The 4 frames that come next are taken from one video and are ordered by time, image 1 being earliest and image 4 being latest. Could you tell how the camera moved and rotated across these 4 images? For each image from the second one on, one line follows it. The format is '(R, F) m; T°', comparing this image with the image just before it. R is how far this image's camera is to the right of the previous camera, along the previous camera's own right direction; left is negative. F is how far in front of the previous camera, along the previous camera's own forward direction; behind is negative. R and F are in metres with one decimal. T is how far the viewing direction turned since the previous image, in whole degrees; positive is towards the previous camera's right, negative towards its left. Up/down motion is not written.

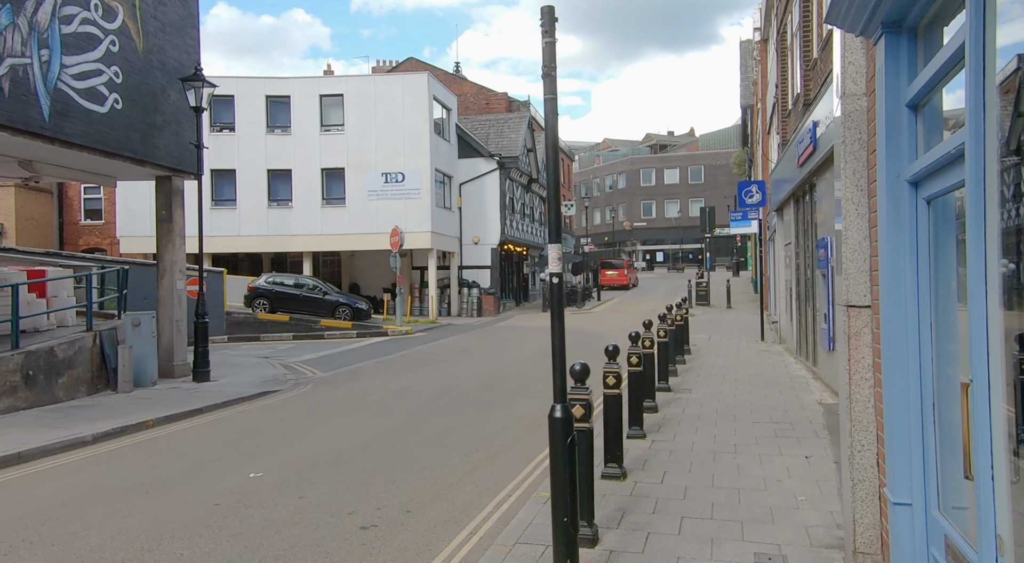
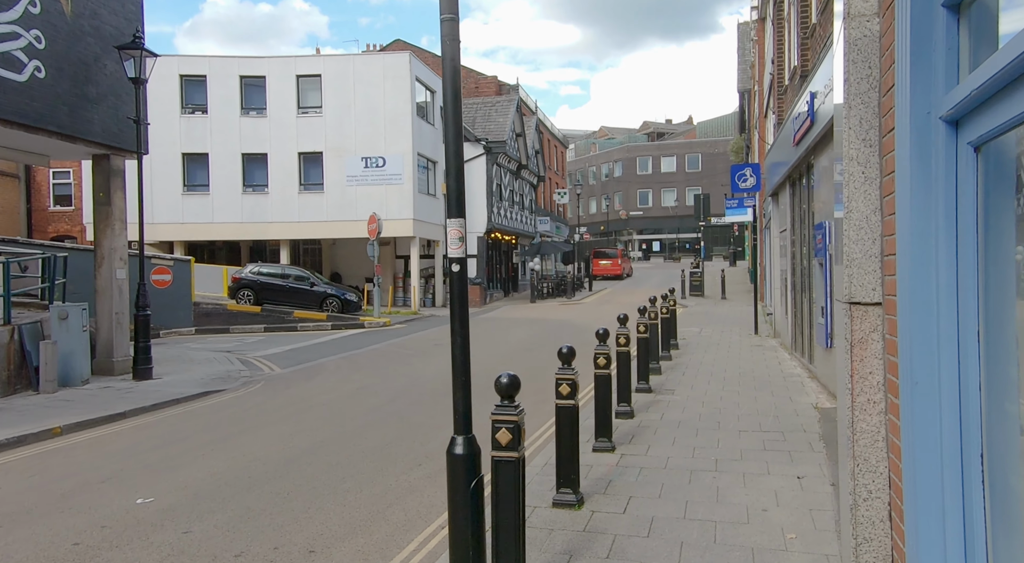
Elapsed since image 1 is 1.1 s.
(+0.4, +1.0) m; 0°
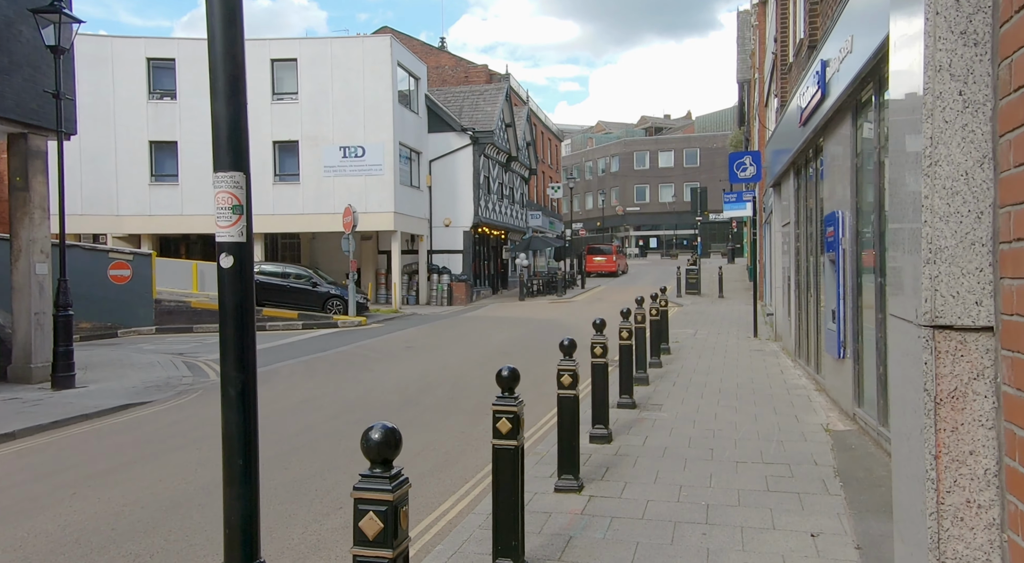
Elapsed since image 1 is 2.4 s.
(+0.4, +1.3) m; 0°
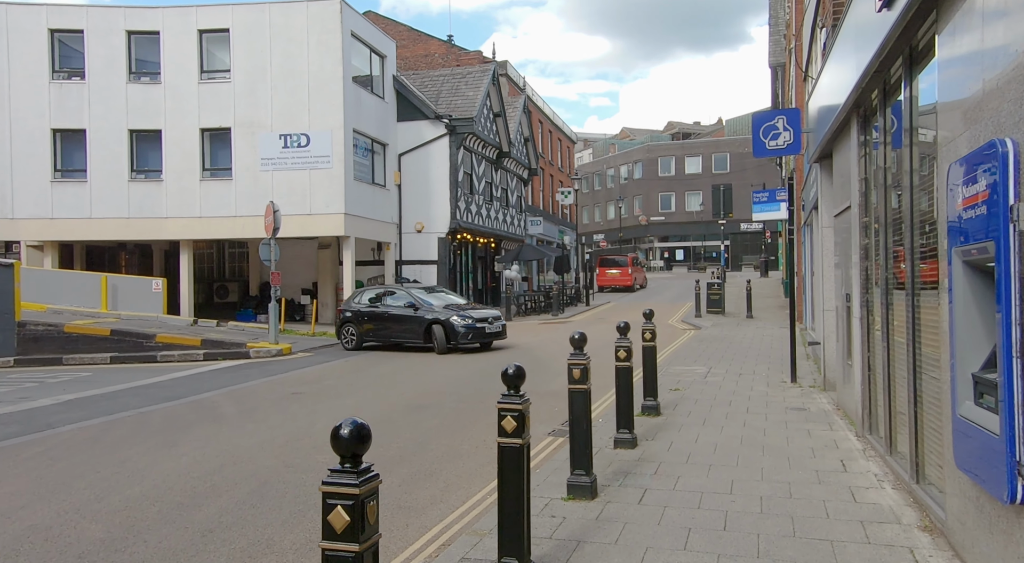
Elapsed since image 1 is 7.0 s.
(+1.4, +4.6) m; -2°
